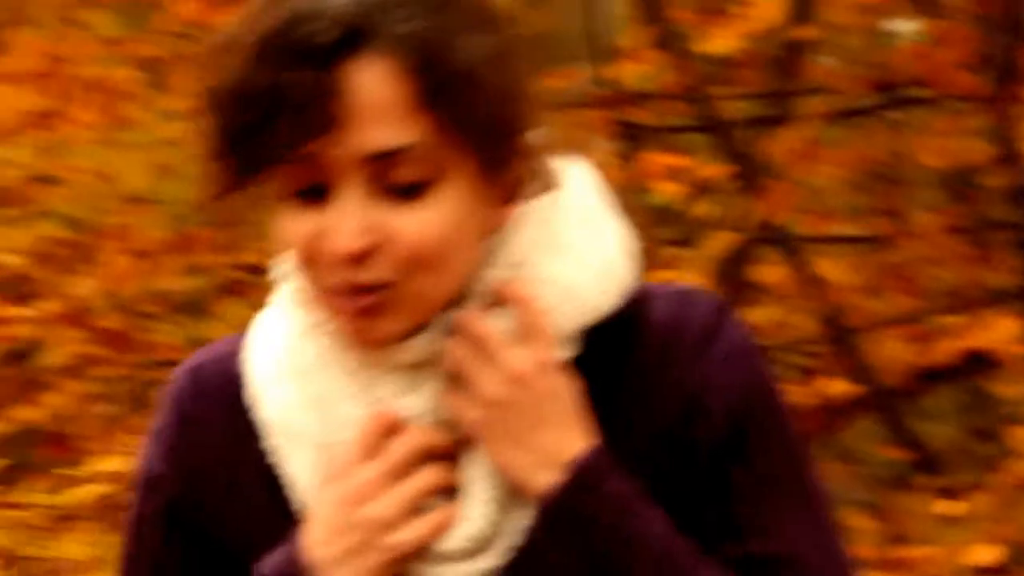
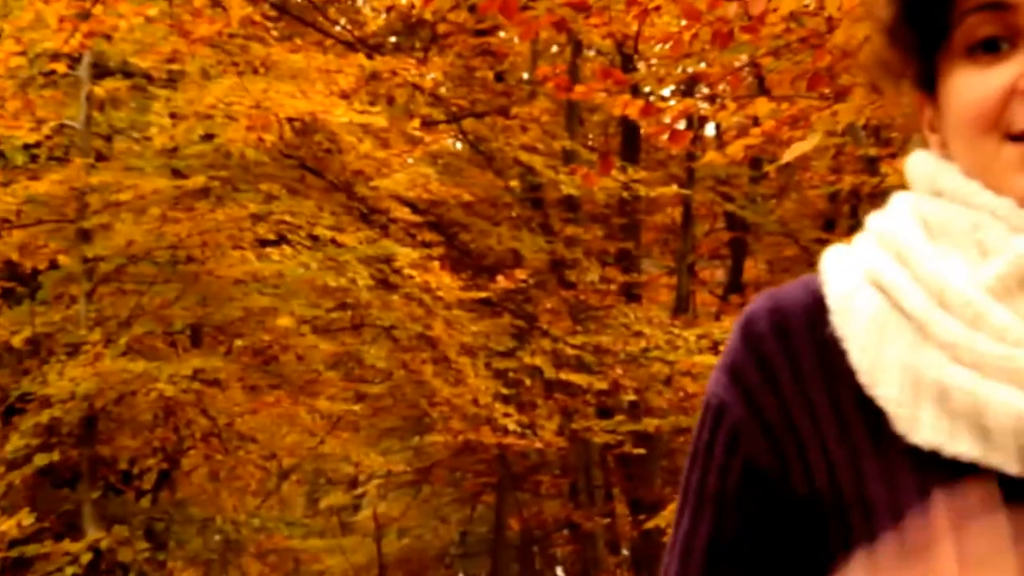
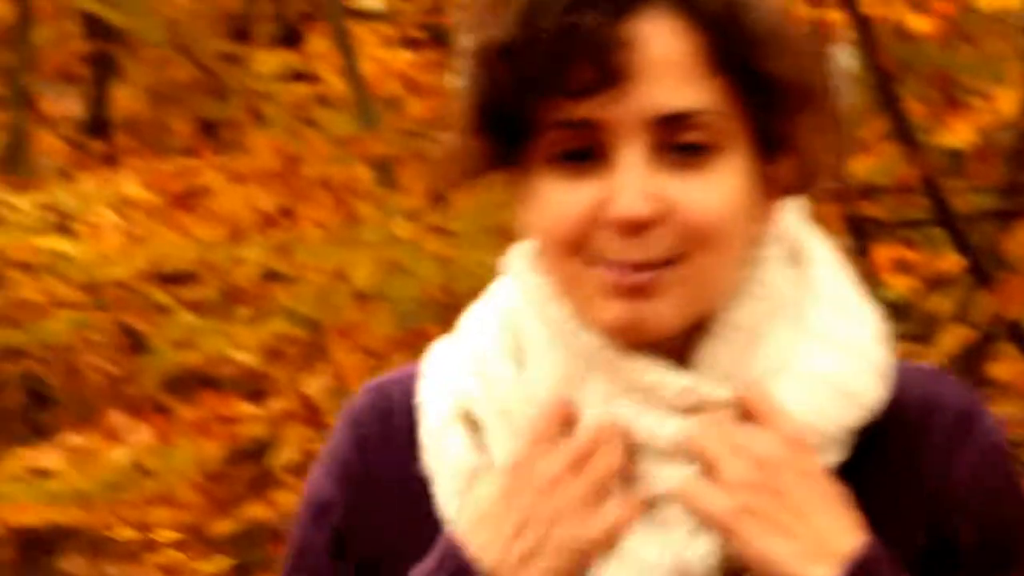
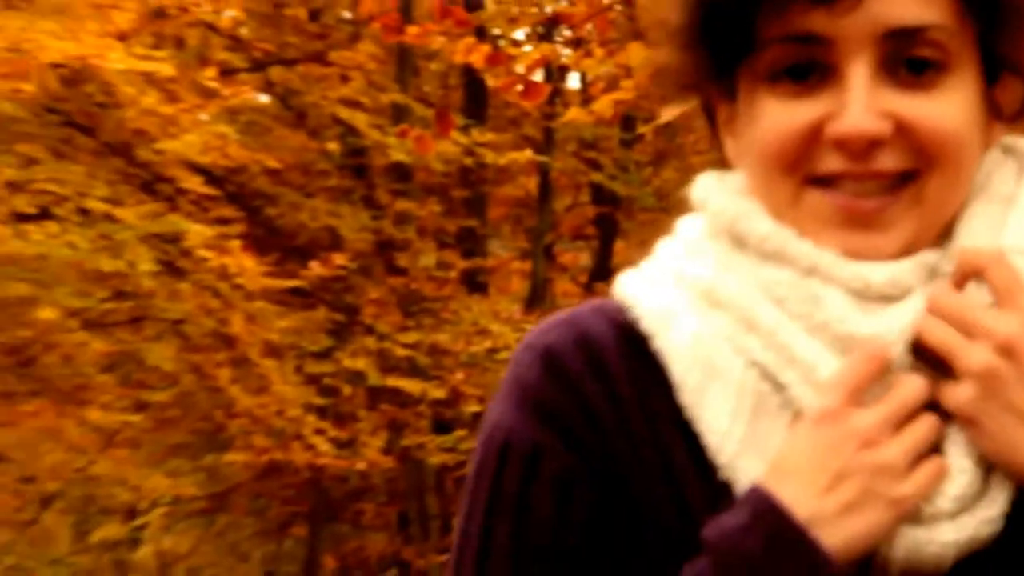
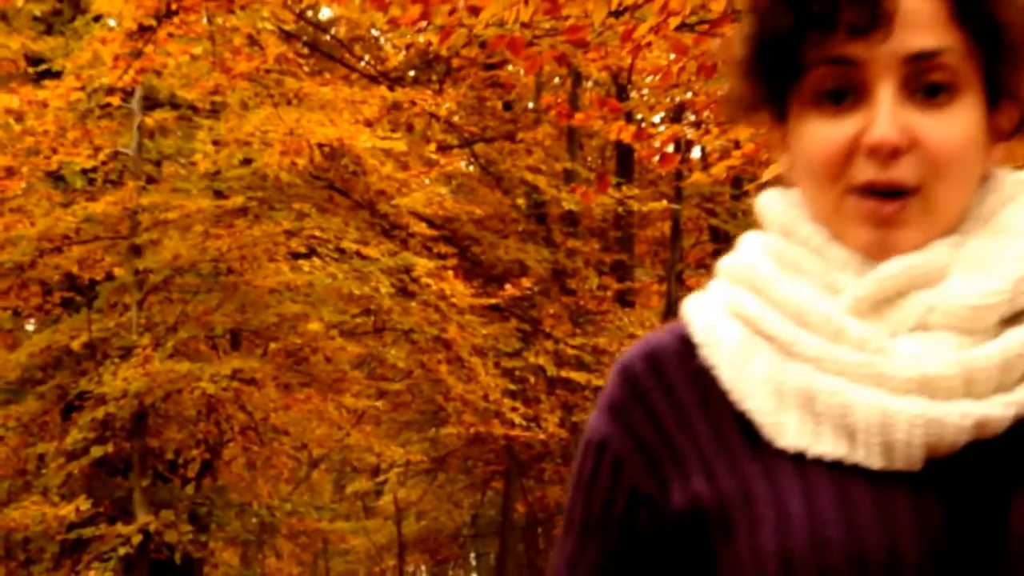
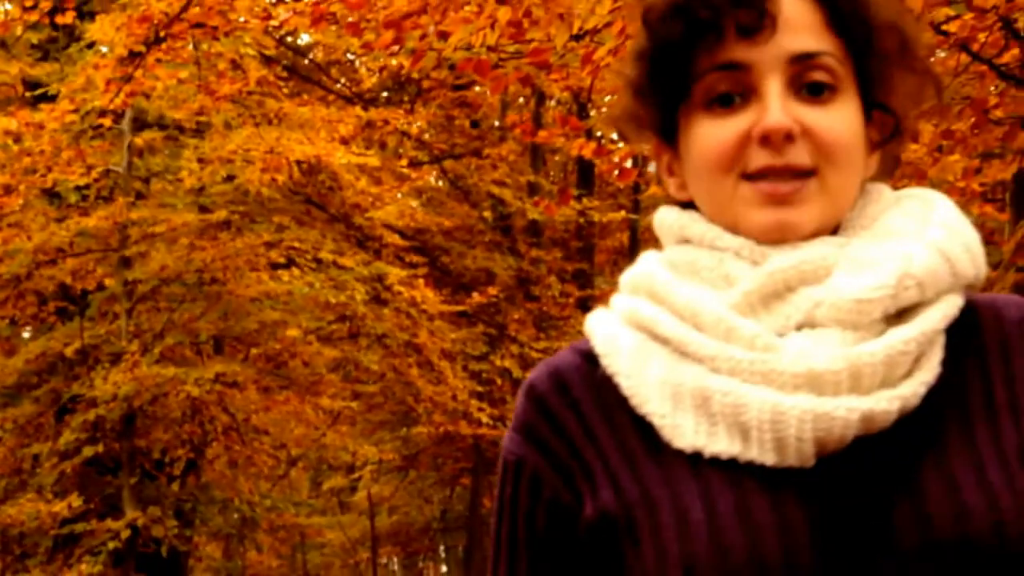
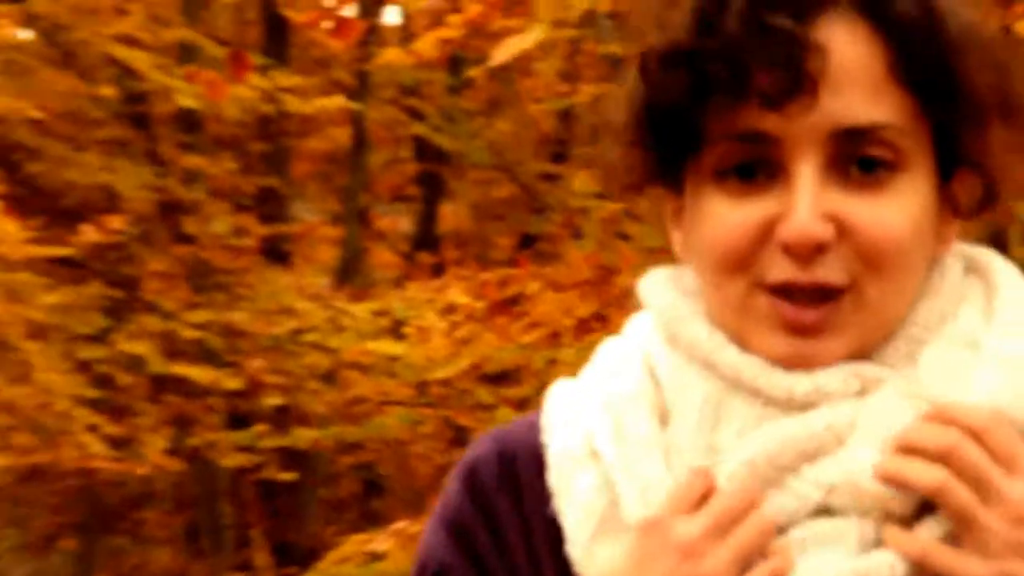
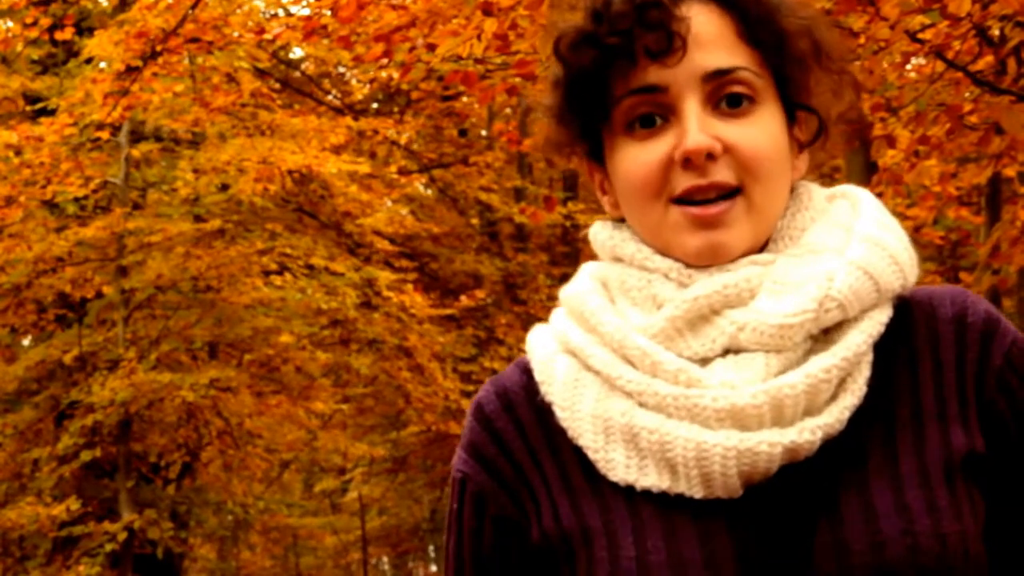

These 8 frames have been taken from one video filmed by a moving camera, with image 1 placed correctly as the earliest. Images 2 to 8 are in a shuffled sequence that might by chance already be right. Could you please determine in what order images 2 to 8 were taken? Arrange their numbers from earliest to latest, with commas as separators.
3, 7, 4, 2, 5, 6, 8
